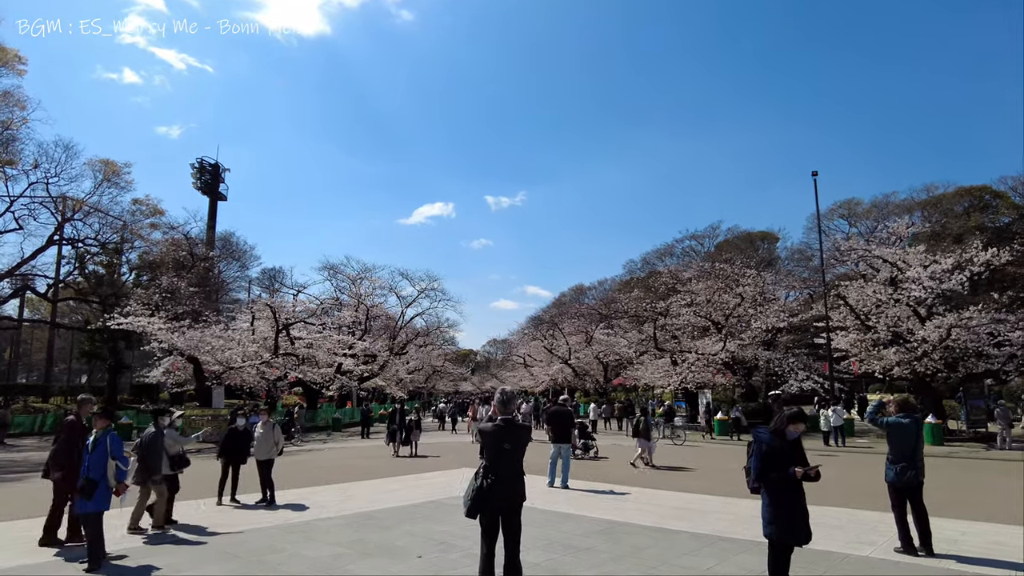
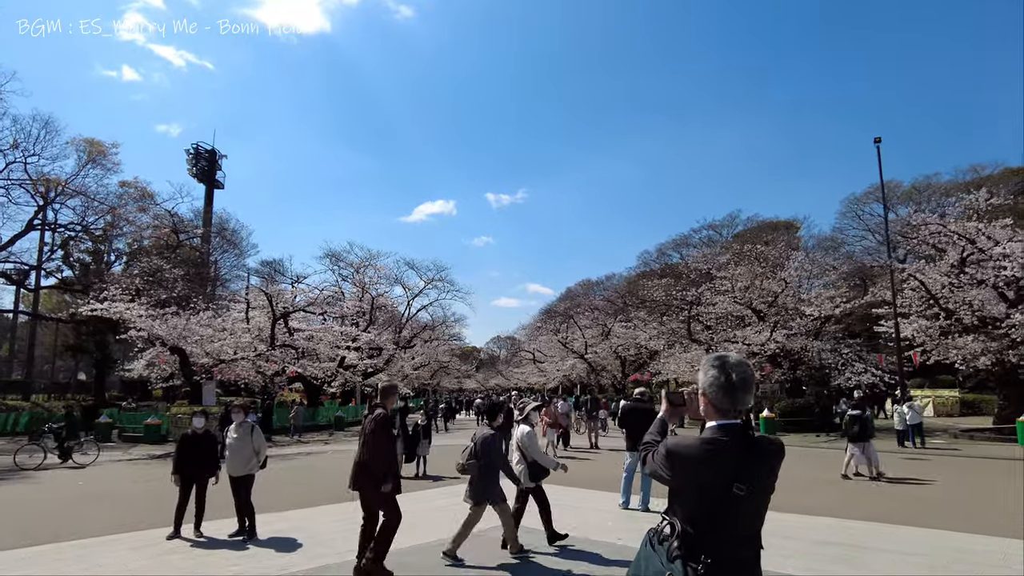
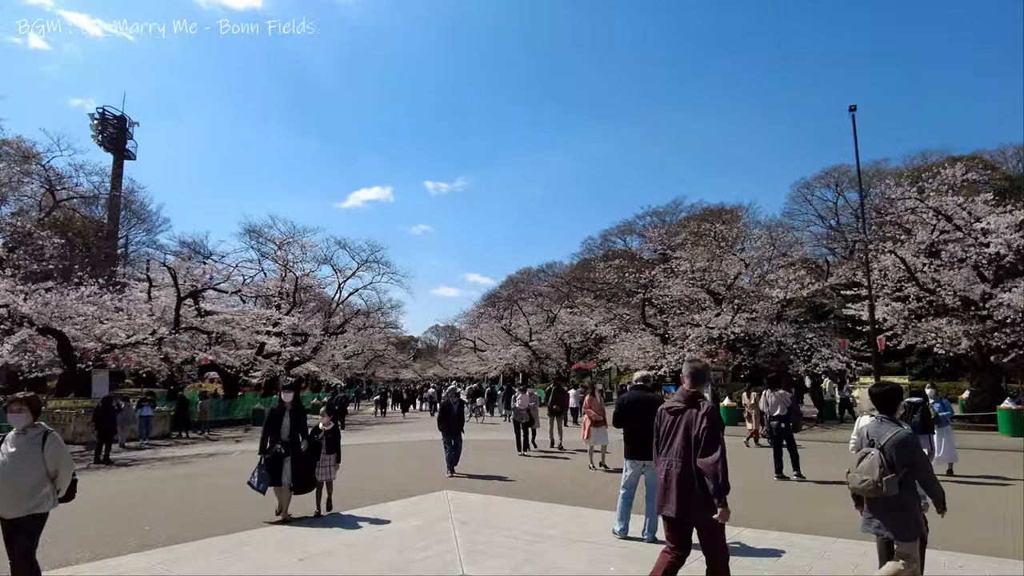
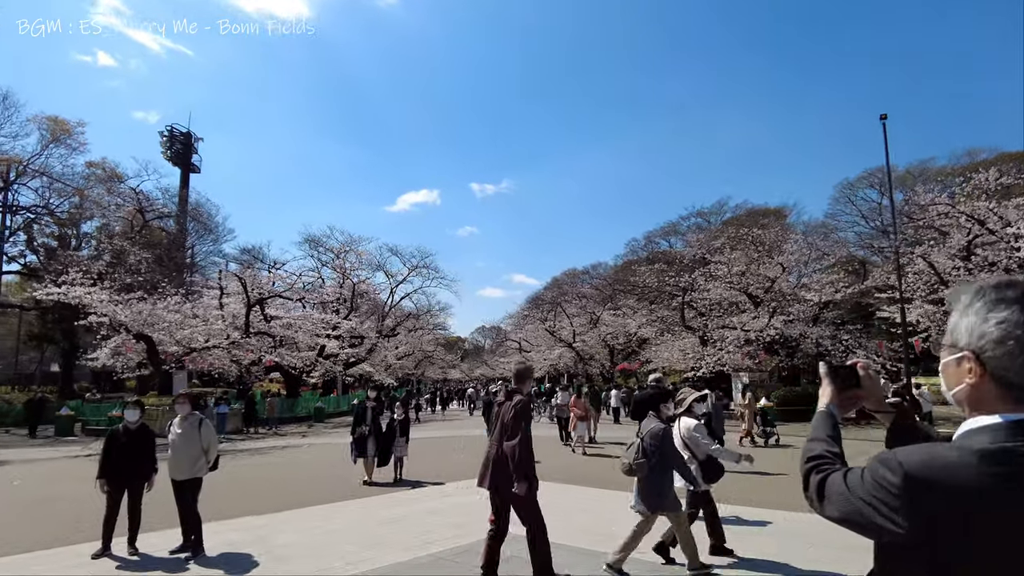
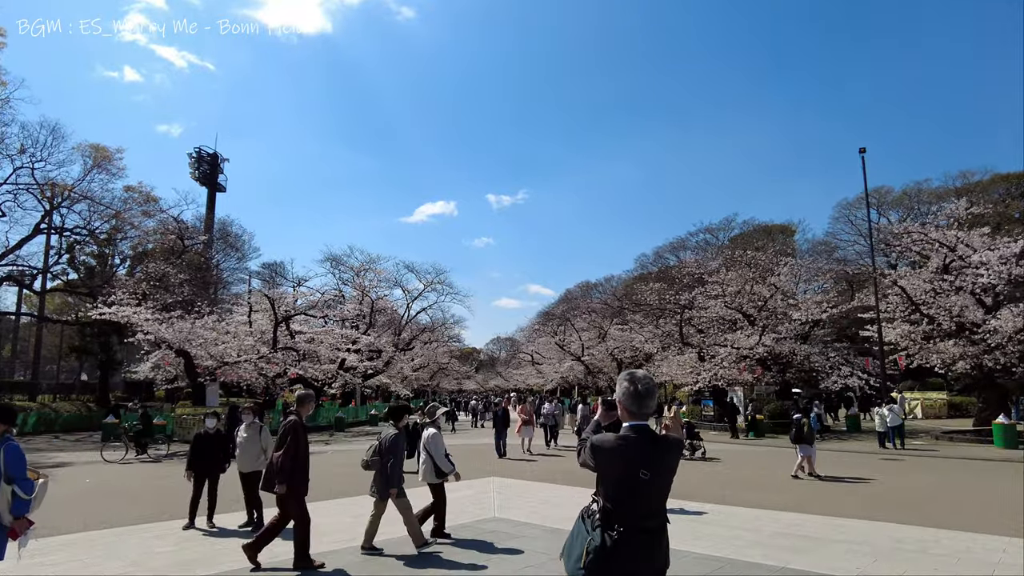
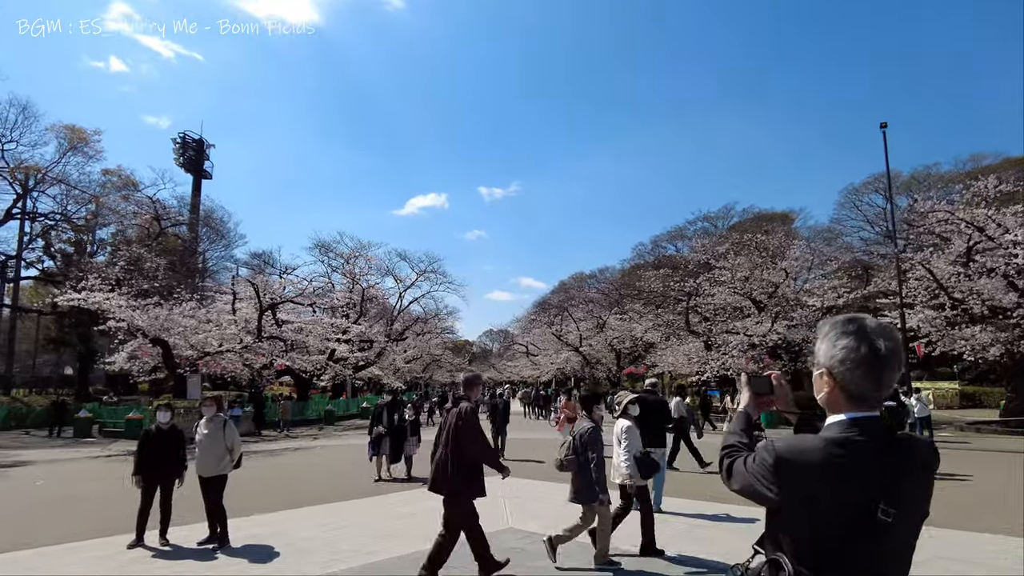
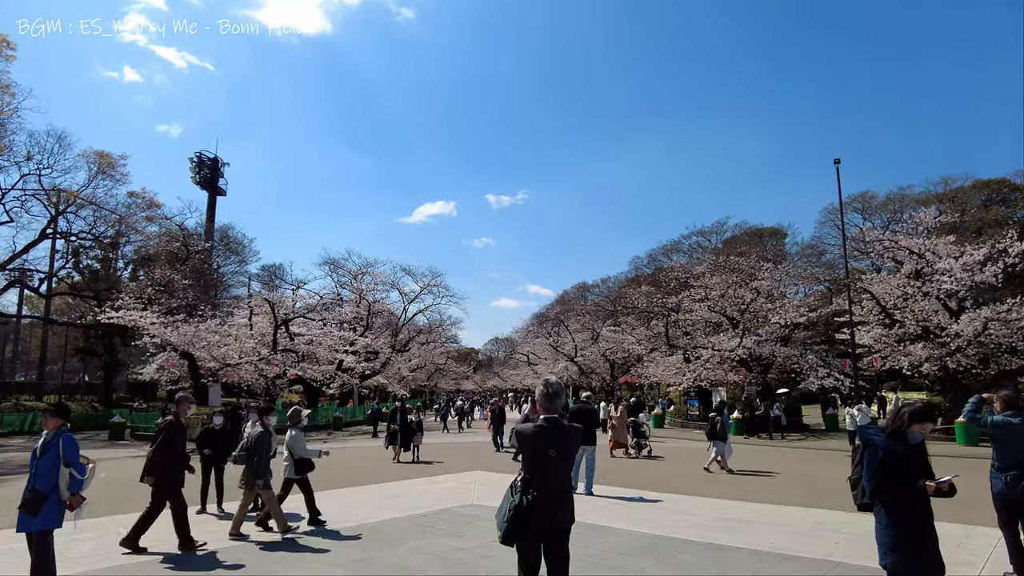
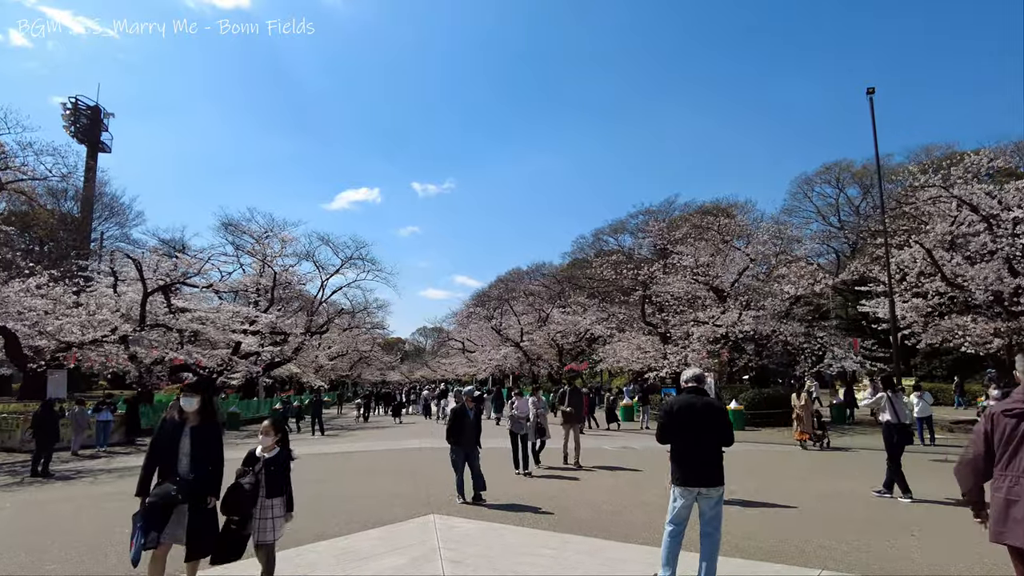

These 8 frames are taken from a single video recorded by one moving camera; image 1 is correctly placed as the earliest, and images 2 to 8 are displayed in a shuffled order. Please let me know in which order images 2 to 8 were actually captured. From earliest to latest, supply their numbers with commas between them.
7, 5, 2, 6, 4, 3, 8
